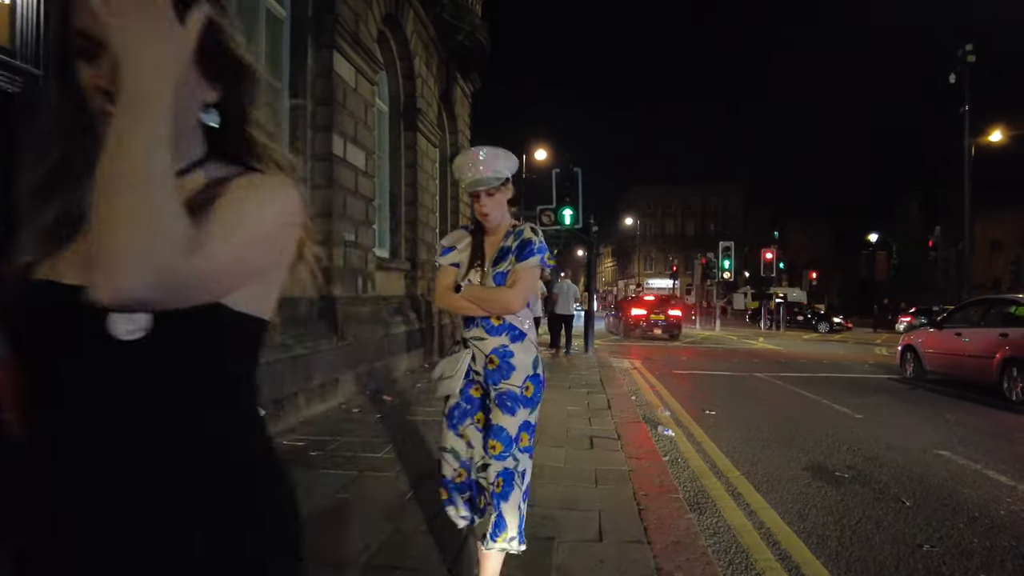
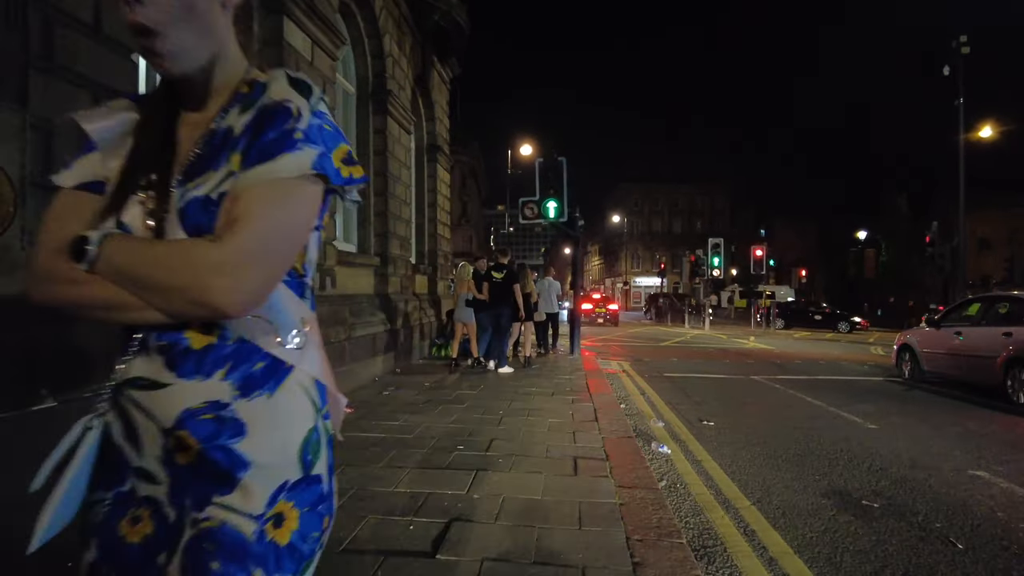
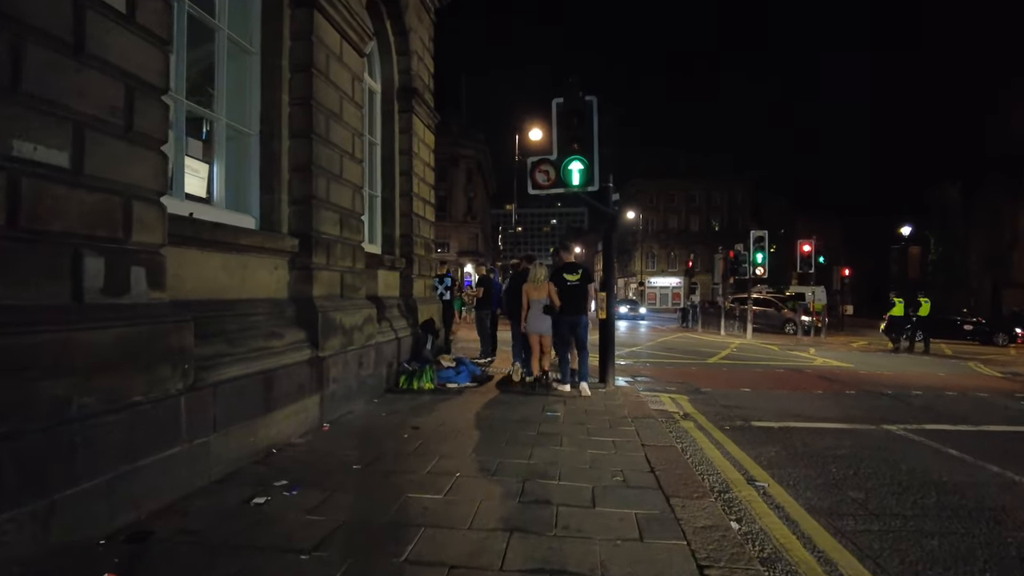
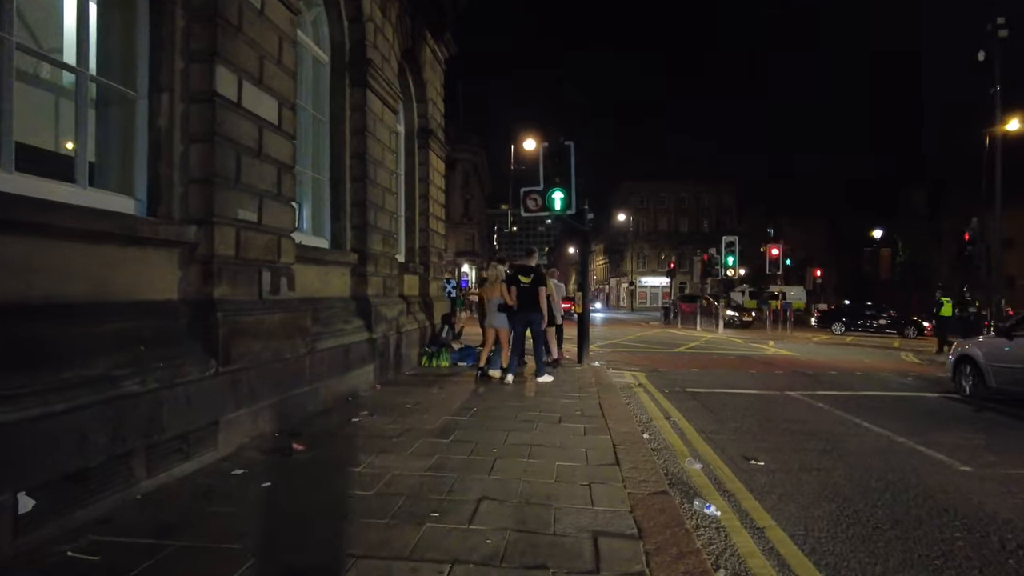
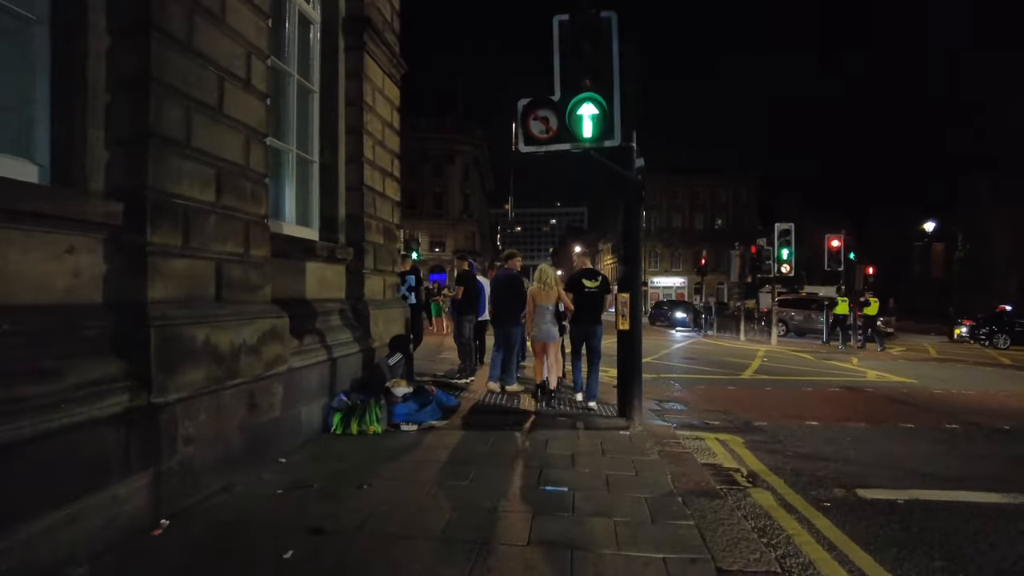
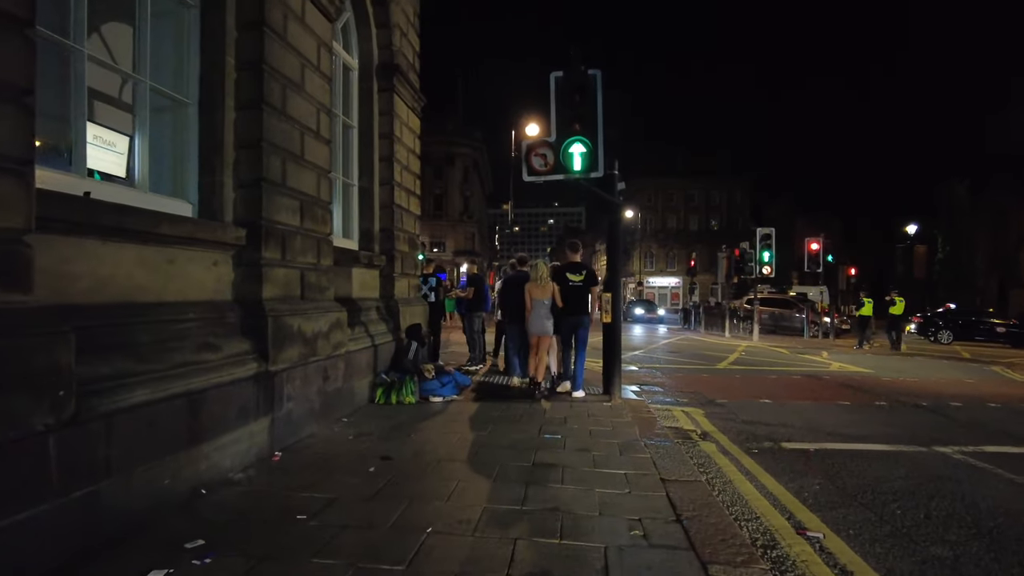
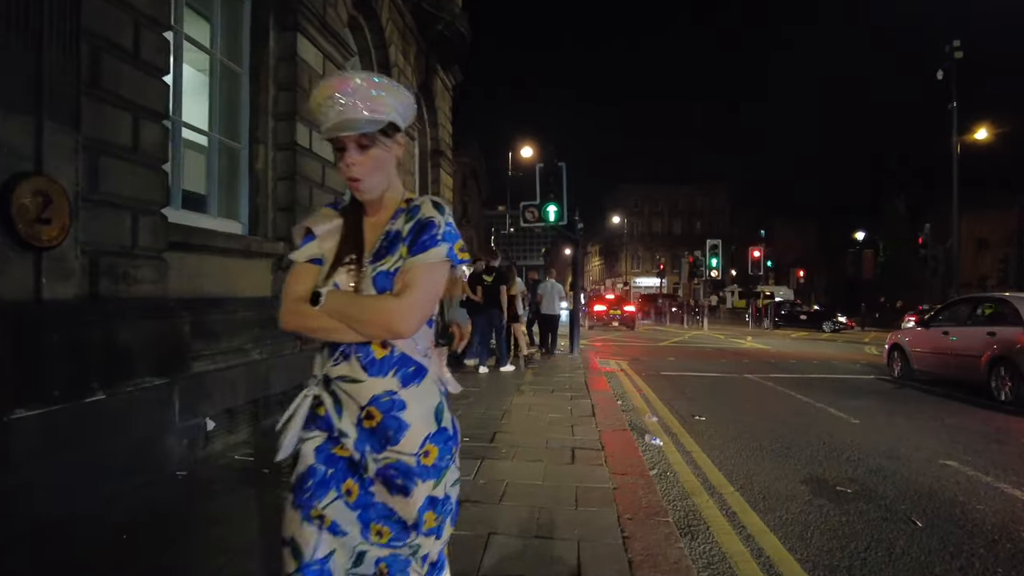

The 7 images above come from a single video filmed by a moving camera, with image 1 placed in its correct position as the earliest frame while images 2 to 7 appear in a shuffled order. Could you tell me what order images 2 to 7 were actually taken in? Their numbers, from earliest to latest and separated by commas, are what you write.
7, 2, 4, 3, 6, 5
